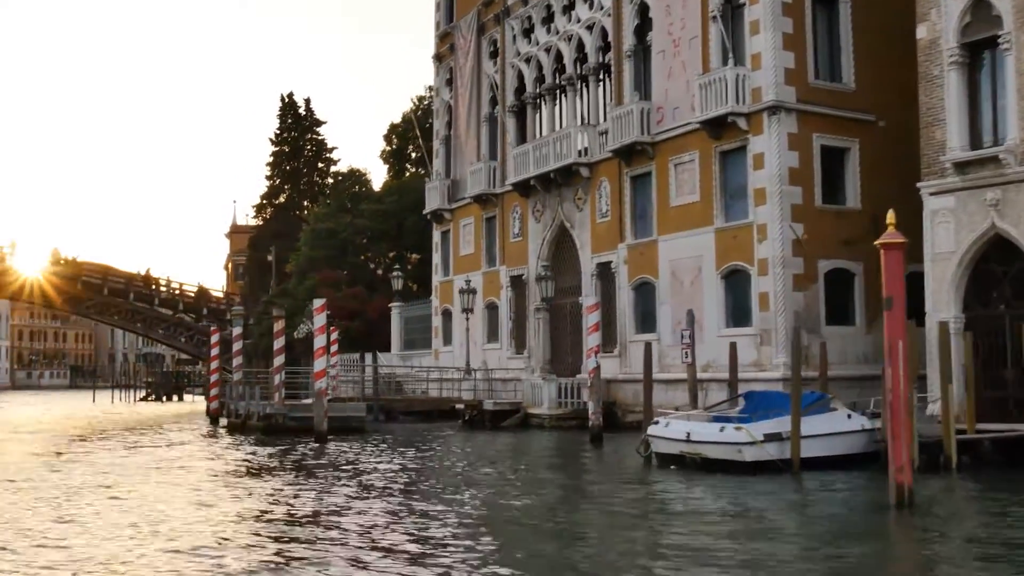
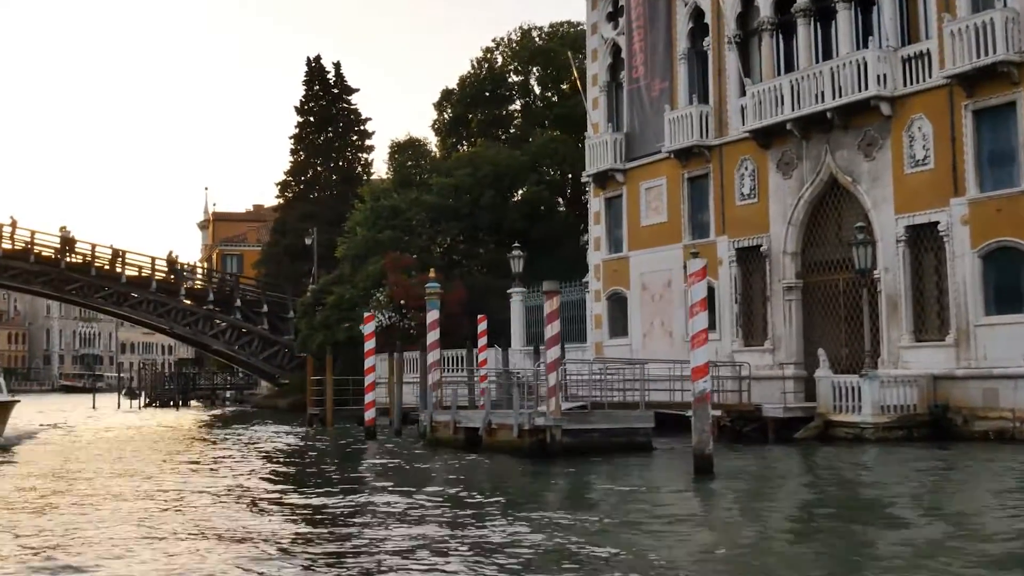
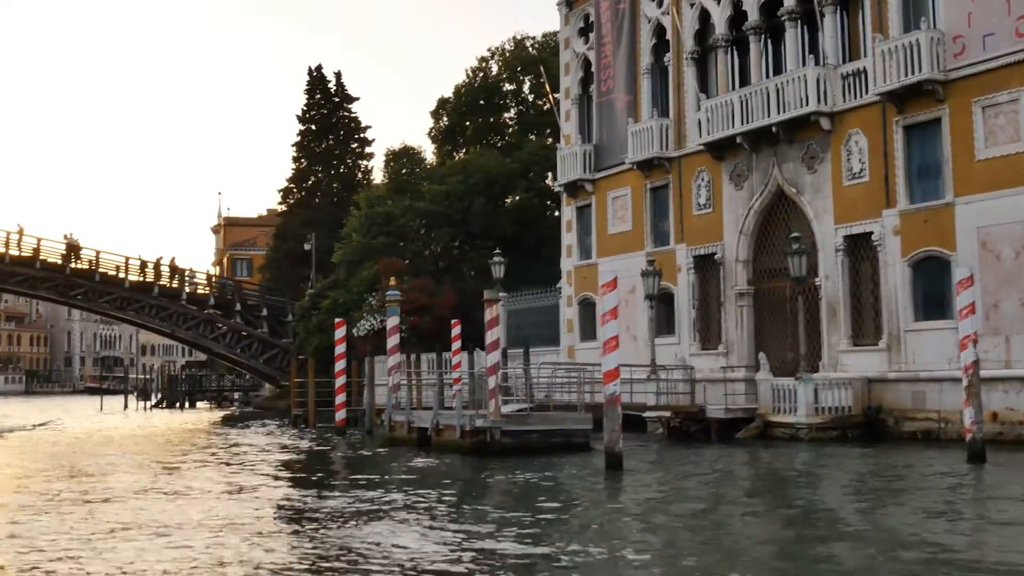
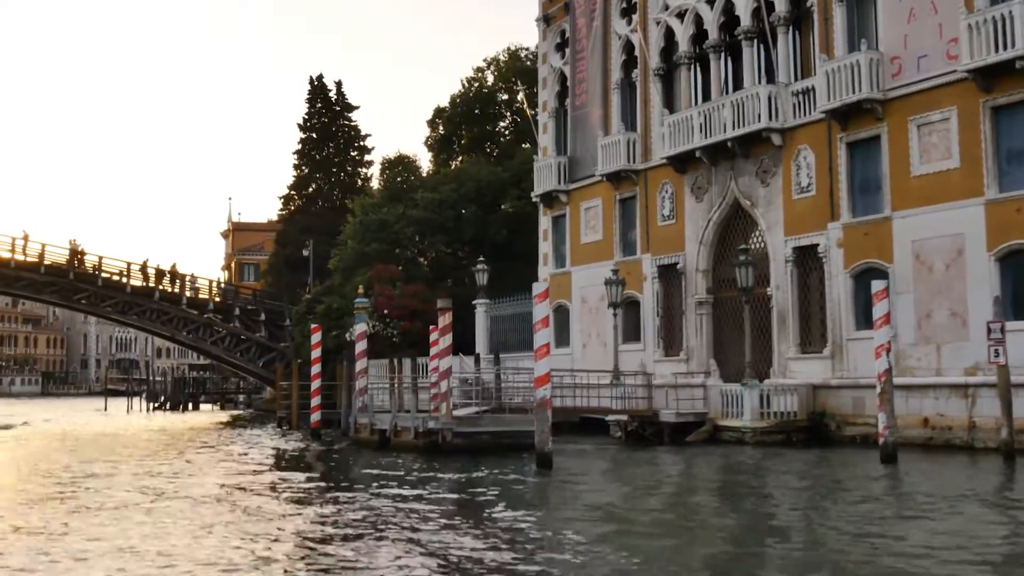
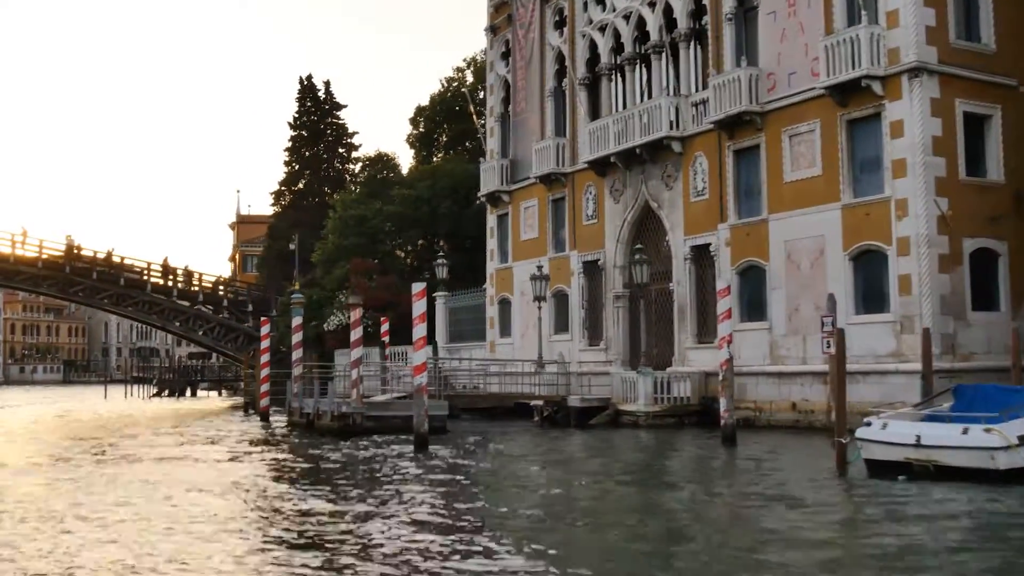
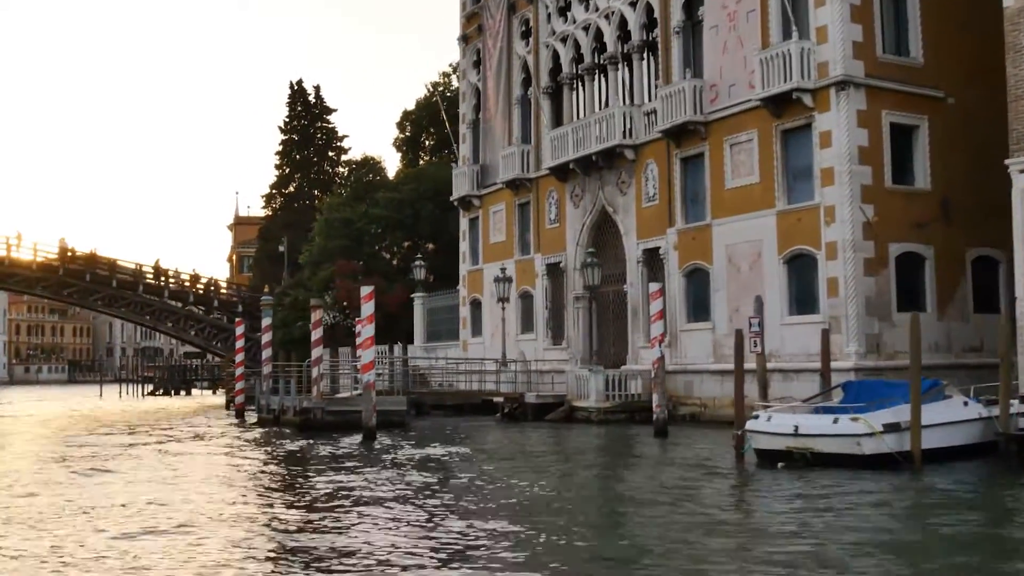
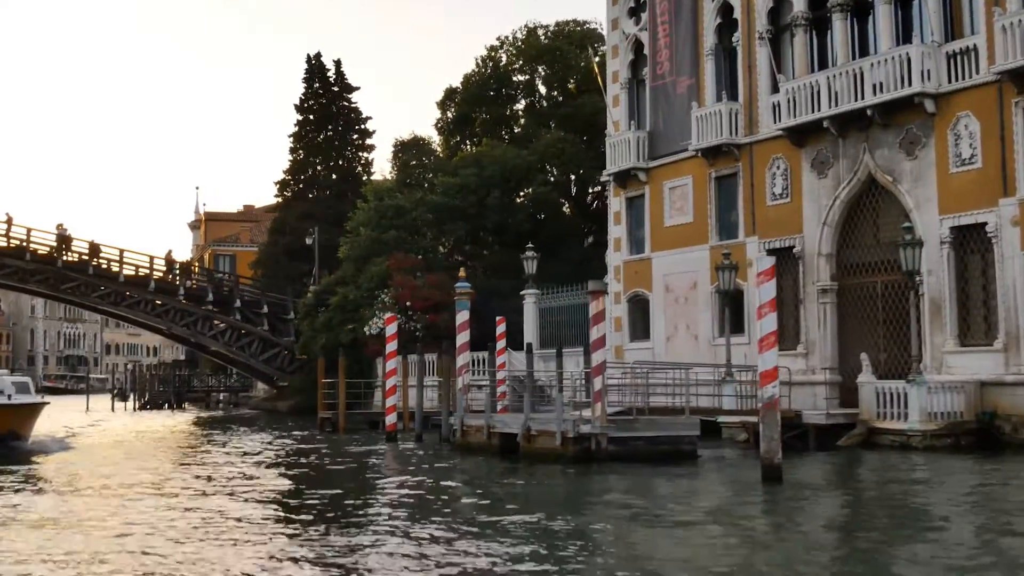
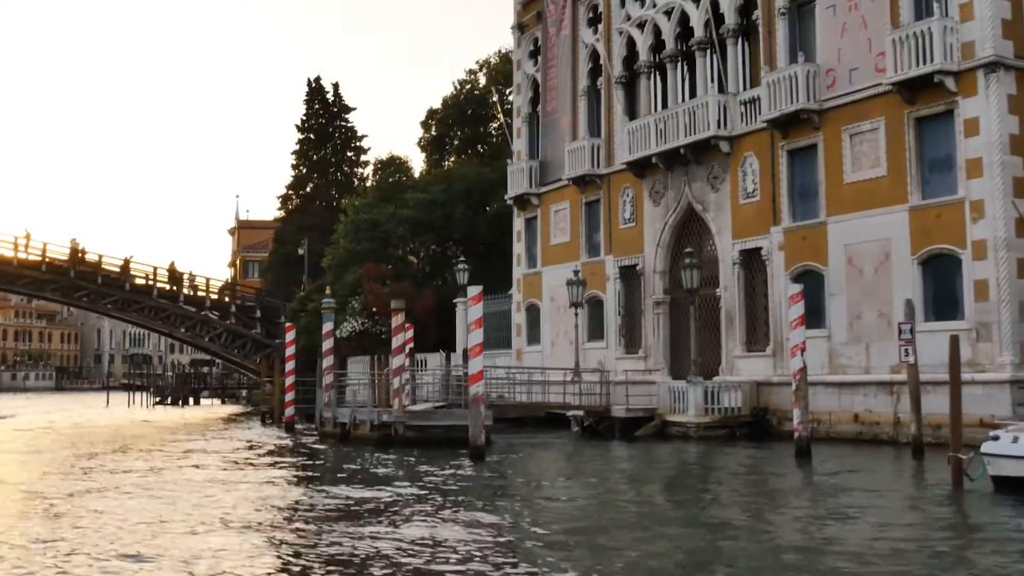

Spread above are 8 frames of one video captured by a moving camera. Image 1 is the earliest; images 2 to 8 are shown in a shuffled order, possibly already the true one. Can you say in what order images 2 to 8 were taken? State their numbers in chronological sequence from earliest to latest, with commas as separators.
6, 5, 8, 4, 3, 2, 7
